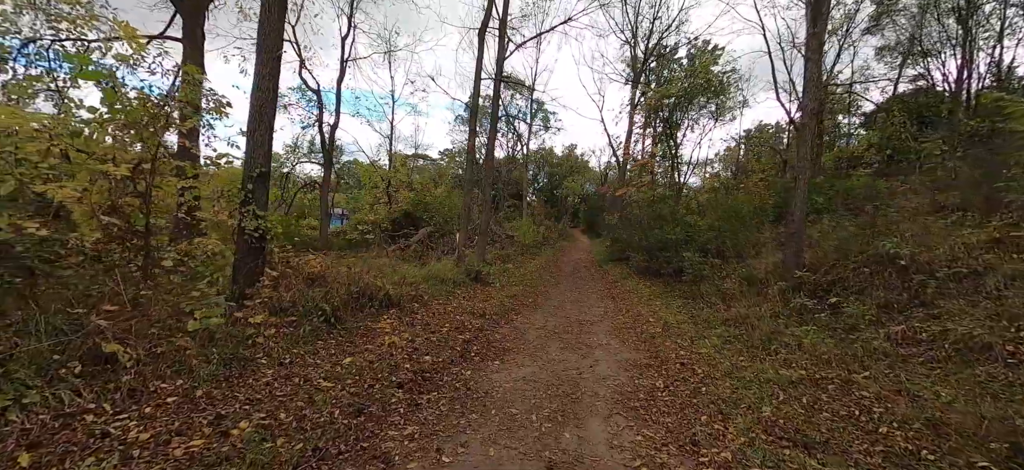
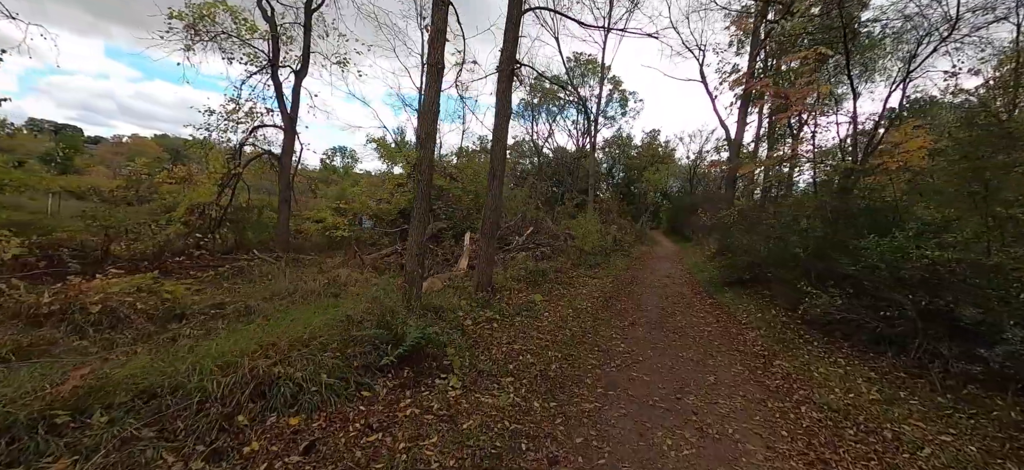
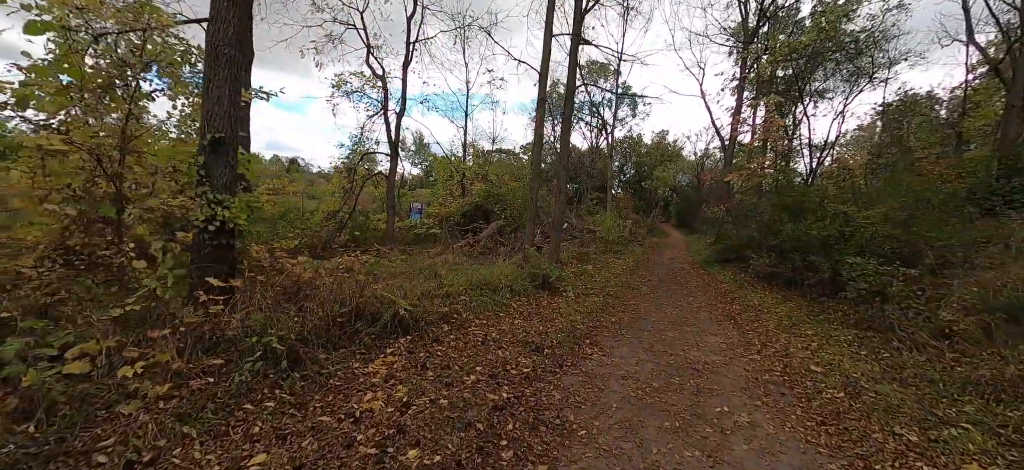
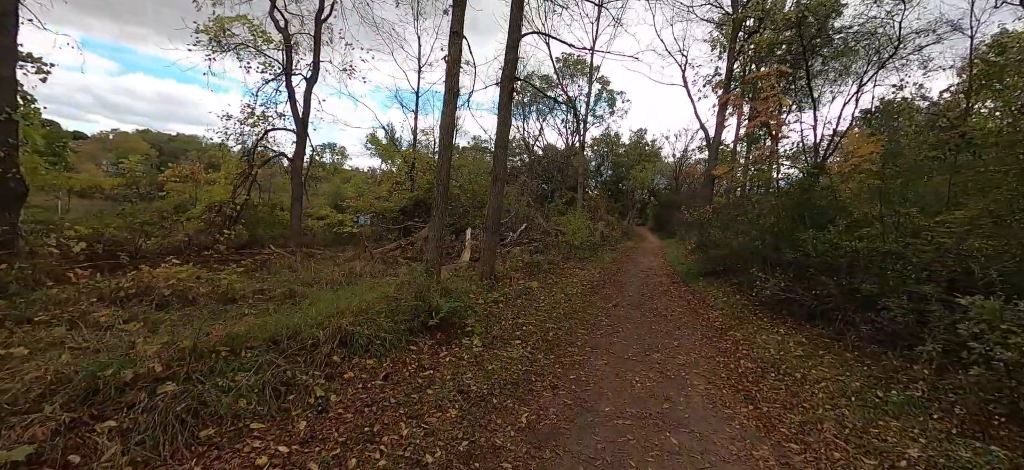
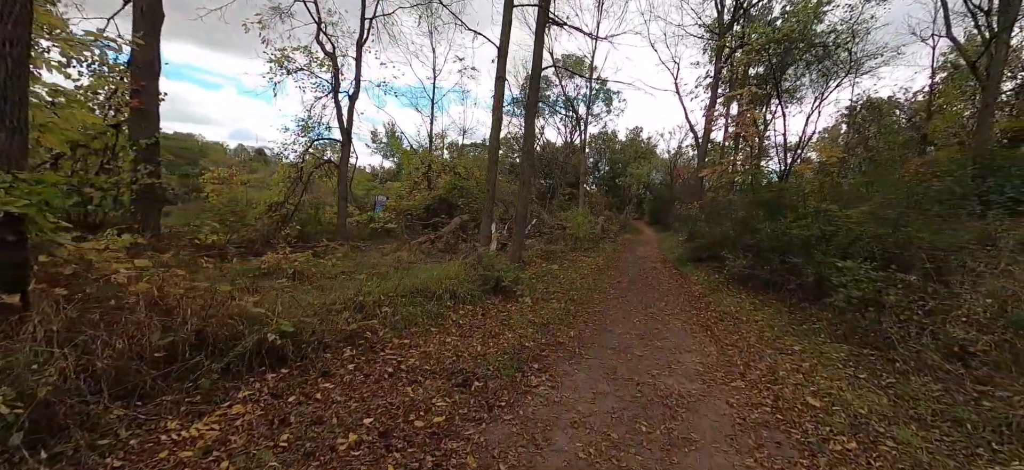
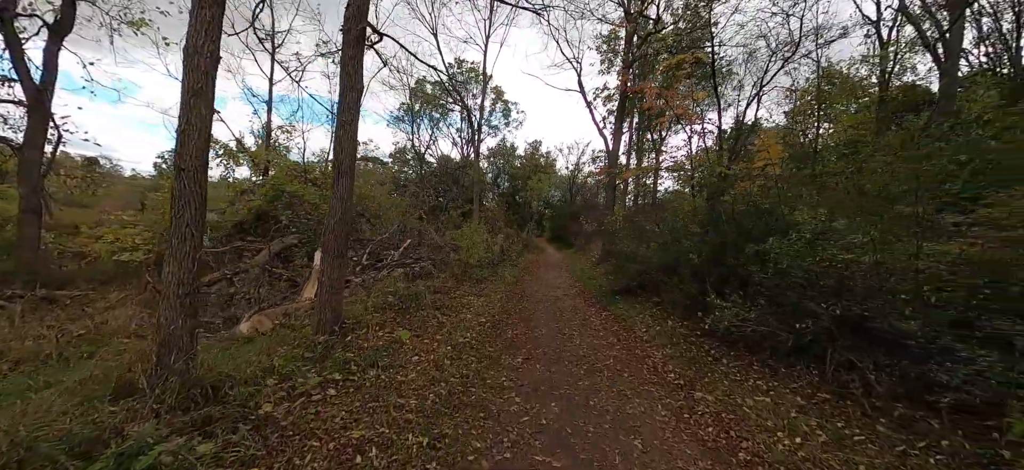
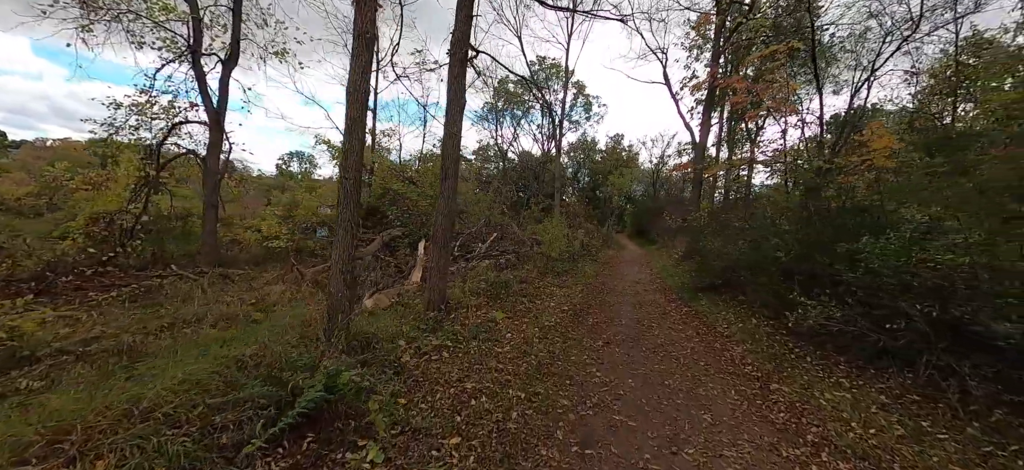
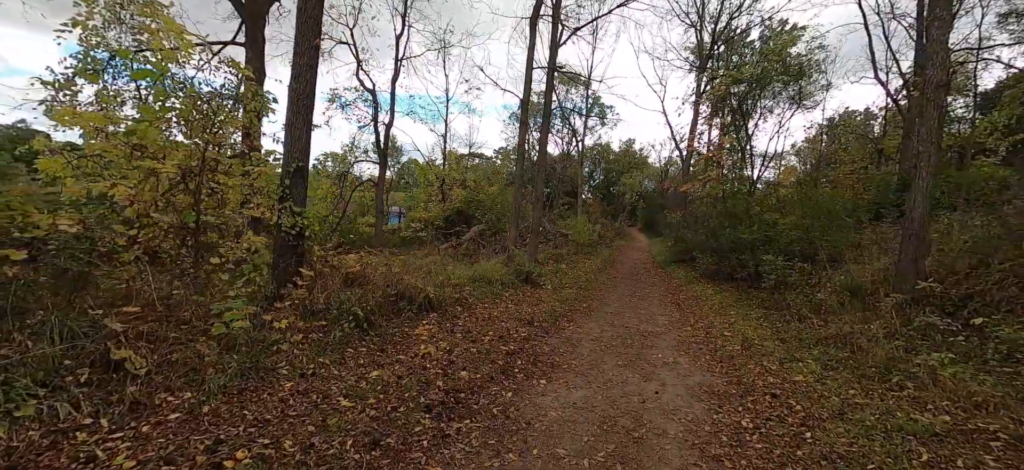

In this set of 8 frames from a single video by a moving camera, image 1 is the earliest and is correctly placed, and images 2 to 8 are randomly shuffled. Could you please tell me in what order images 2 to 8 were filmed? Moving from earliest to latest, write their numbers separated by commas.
8, 3, 5, 4, 2, 7, 6
